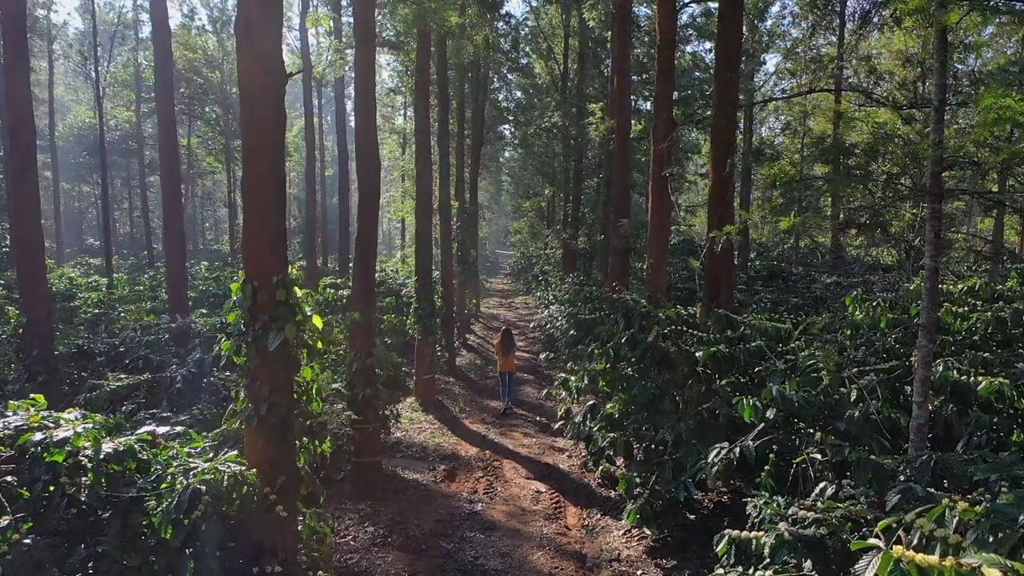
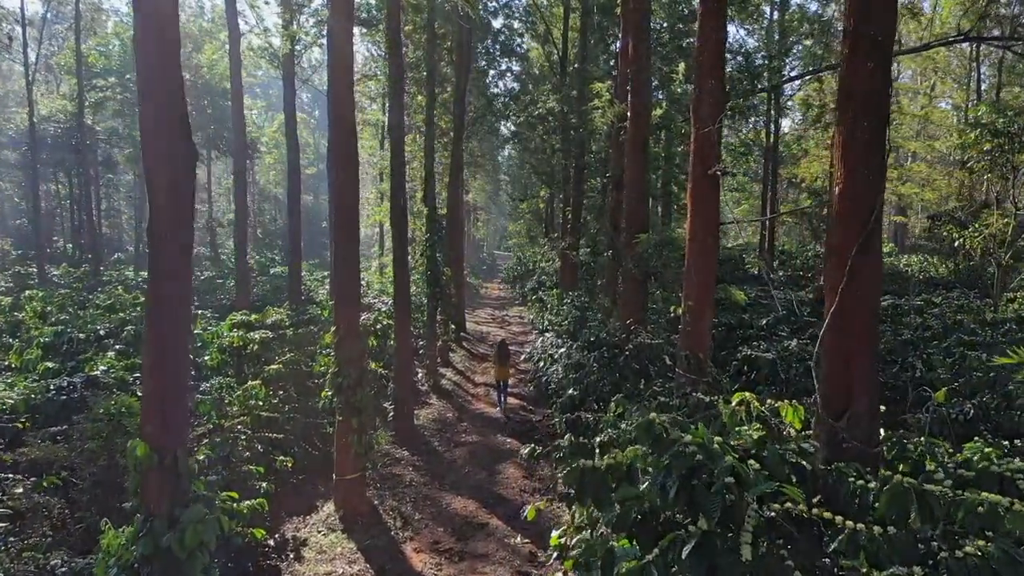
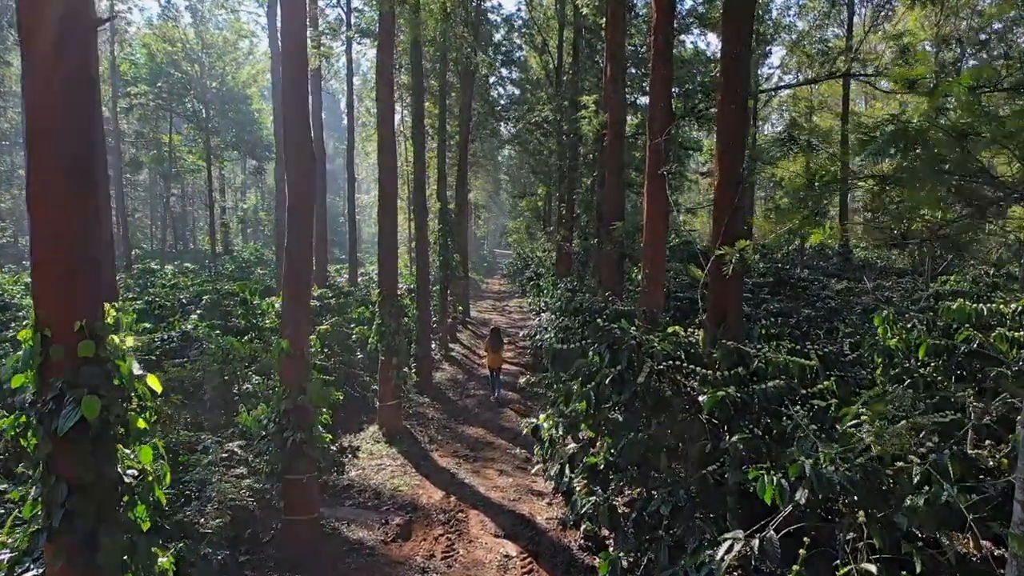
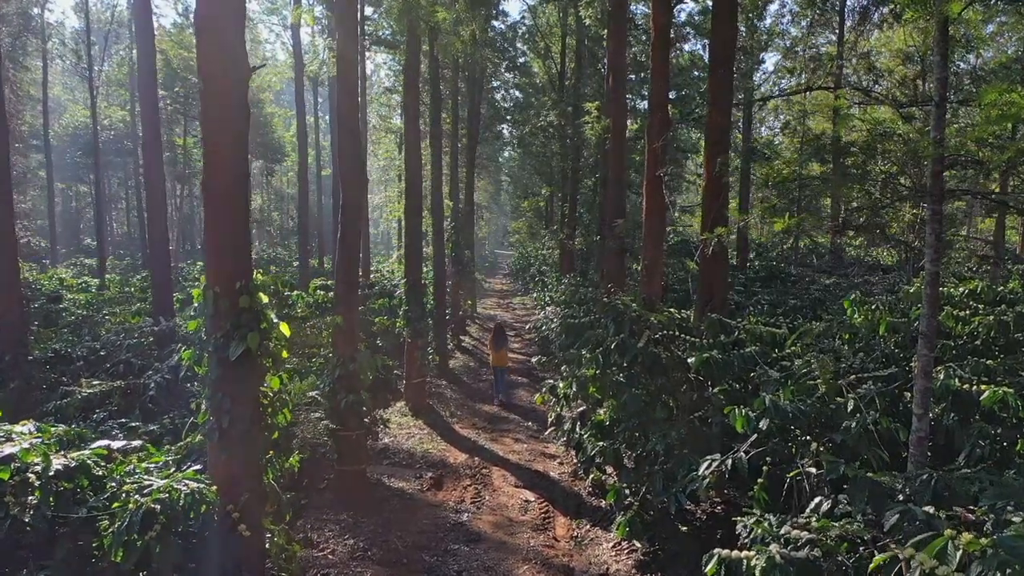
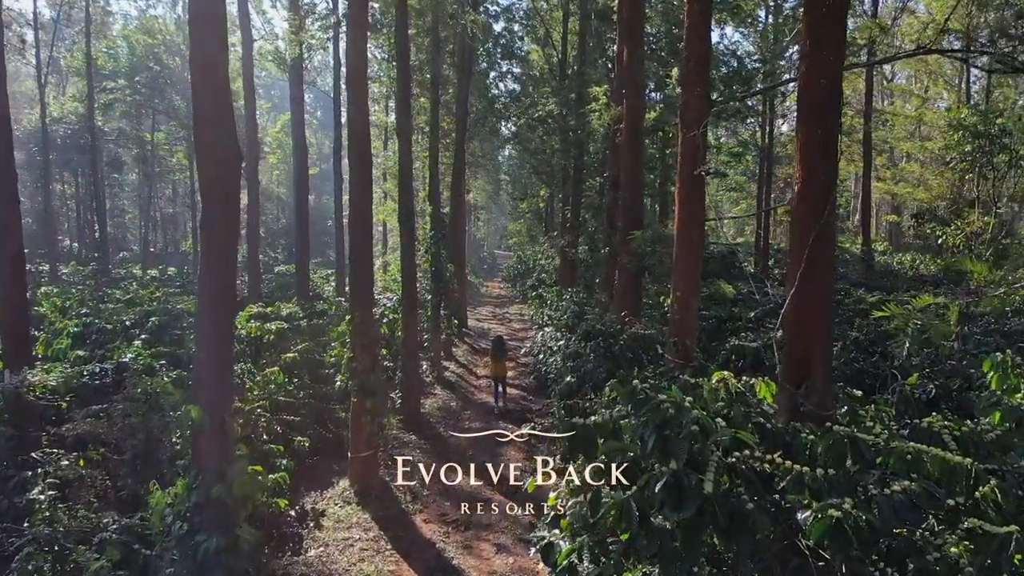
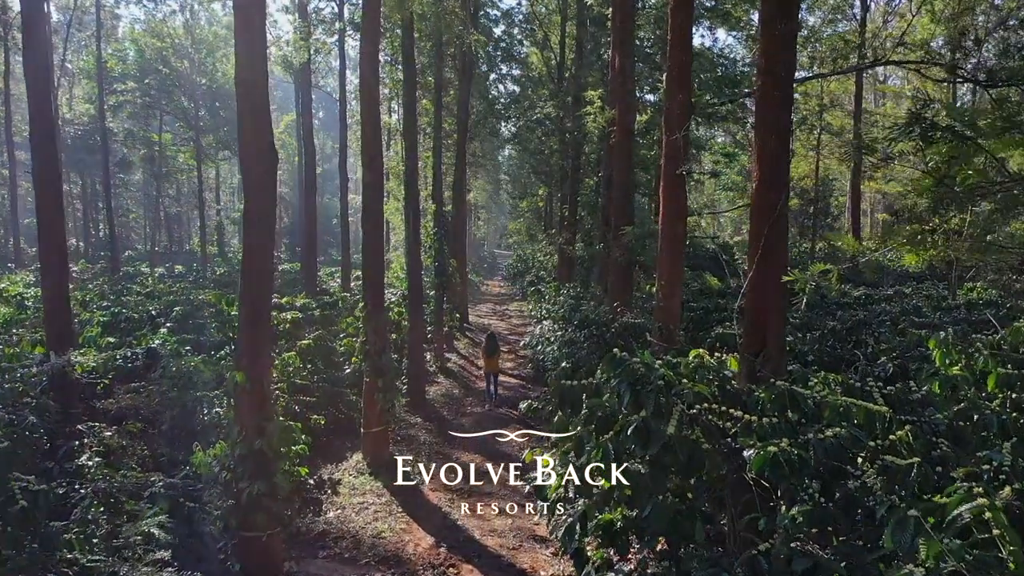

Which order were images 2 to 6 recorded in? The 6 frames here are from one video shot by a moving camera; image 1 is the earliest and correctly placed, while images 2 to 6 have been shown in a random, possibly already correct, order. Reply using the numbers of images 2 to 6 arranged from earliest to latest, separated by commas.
4, 3, 6, 5, 2
